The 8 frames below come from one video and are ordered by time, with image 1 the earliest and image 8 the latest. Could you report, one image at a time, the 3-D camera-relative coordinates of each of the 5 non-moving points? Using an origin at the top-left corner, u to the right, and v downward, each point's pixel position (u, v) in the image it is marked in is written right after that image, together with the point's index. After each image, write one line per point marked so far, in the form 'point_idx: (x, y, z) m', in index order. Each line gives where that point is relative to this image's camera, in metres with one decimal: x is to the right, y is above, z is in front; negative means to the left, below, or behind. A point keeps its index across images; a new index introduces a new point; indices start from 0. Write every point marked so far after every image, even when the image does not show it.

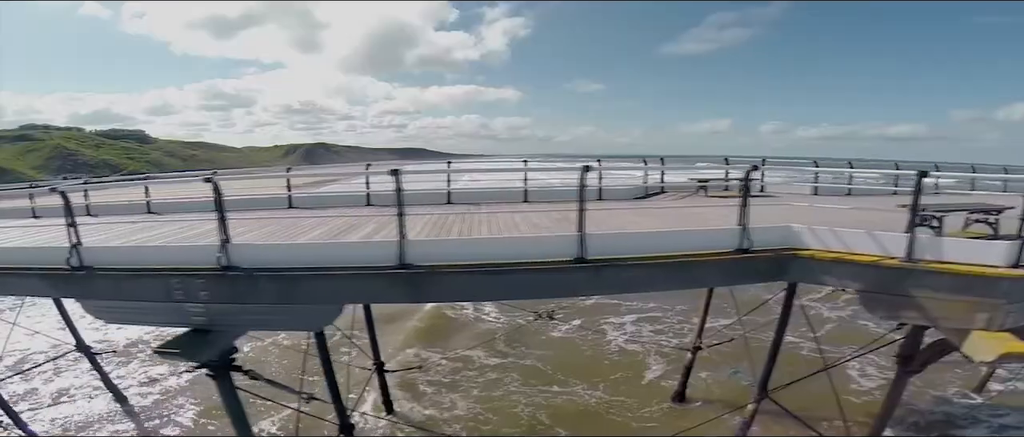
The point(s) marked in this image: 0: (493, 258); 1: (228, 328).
0: (-0.2, -0.3, +4.5) m
1: (-3.5, -1.2, +5.9) m
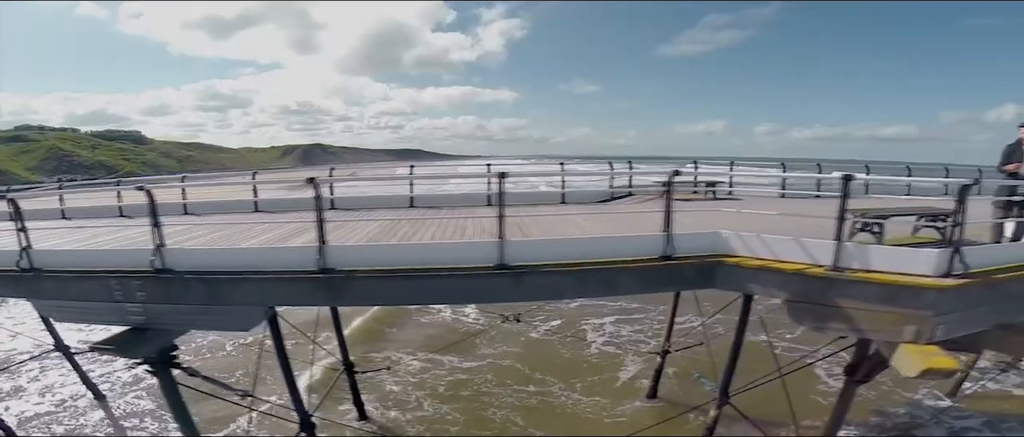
0: (-1.0, -0.4, +4.6) m
1: (-4.2, -1.2, +6.0) m
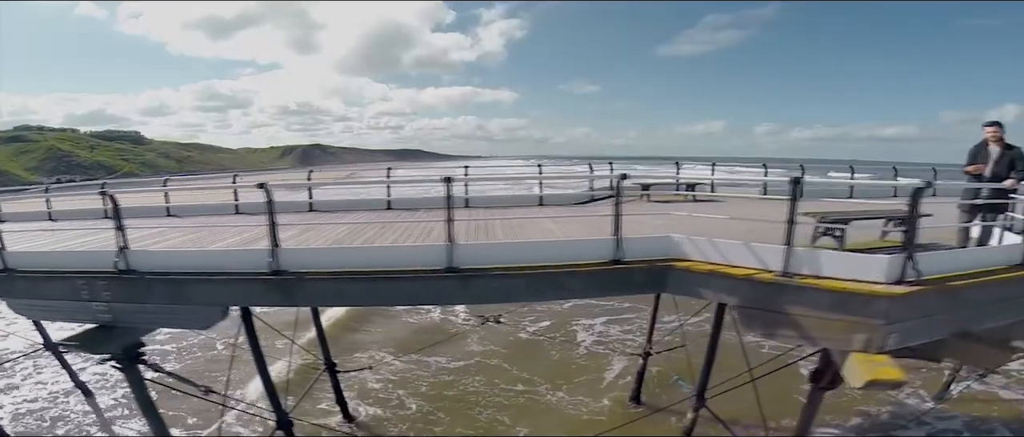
0: (-1.4, -0.4, +4.7) m
1: (-4.7, -1.3, +6.0) m
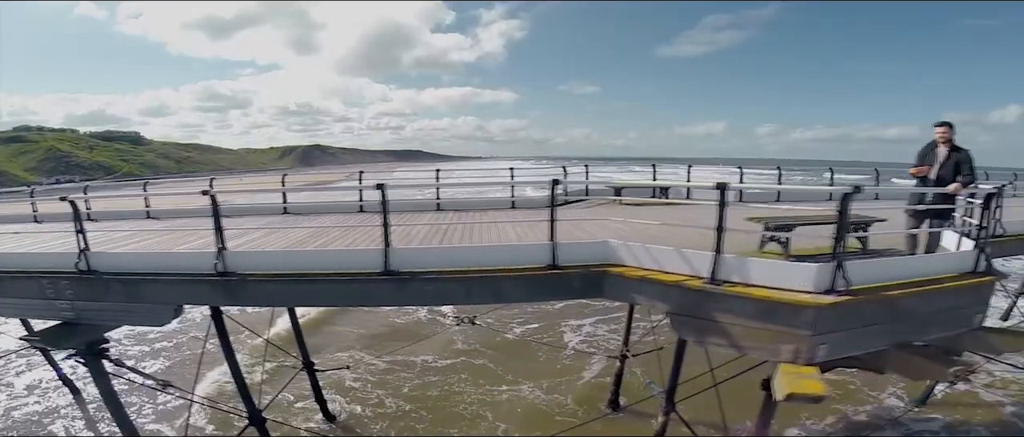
0: (-2.0, -0.5, +4.8) m
1: (-5.3, -1.3, +6.2) m
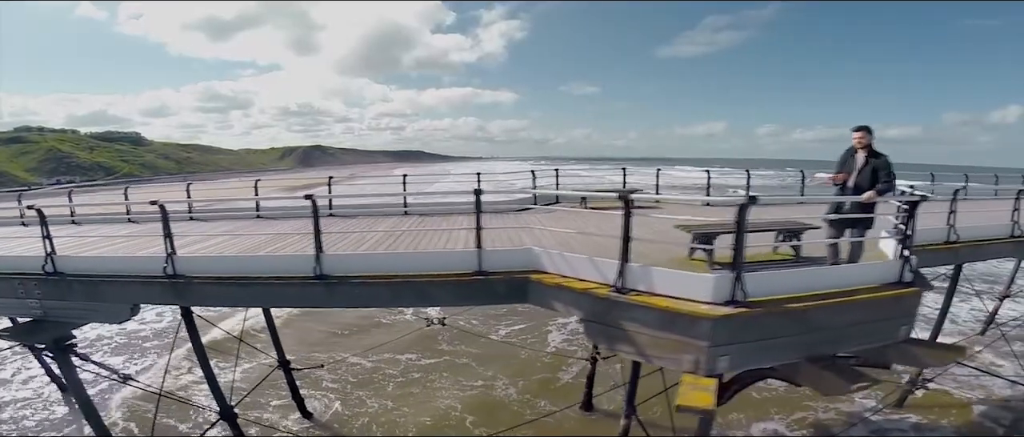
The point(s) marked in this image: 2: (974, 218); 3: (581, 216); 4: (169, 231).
0: (-2.8, -0.5, +5.2) m
1: (-6.0, -1.4, +6.5) m
2: (+10.4, 0.0, +11.0) m
3: (+1.3, 0.0, +10.0) m
4: (-3.7, -0.1, +5.3) m
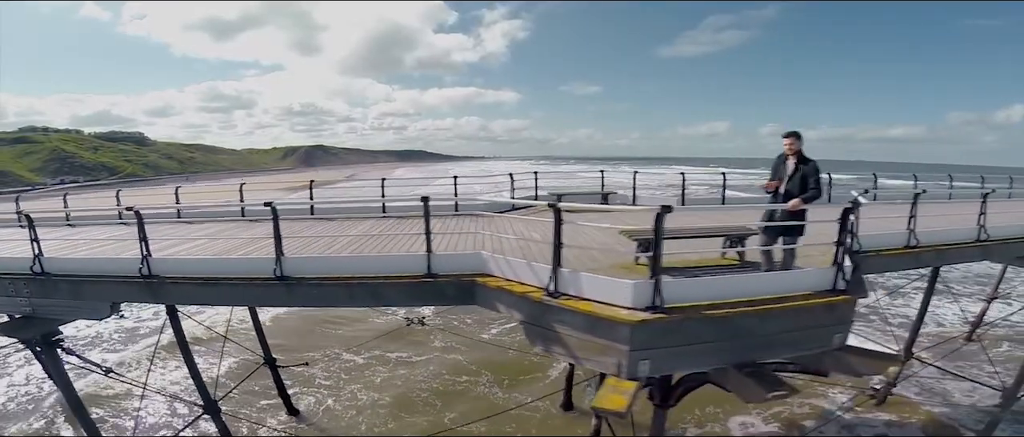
0: (-3.3, -0.6, +5.6) m
1: (-6.6, -1.4, +7.0) m
2: (+9.9, -0.1, +11.4) m
3: (+0.8, 0.0, +10.3) m
4: (-4.3, -0.2, +5.7) m
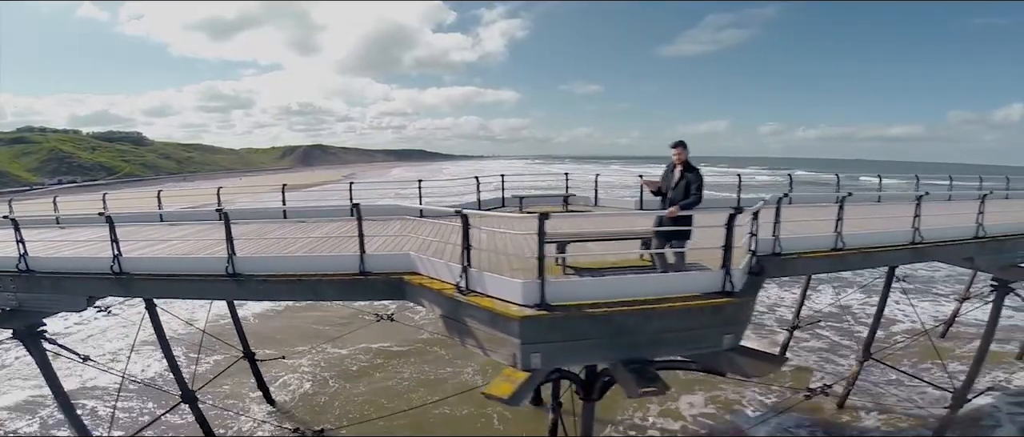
0: (-4.3, -0.7, +6.3) m
1: (-7.5, -1.5, +7.7) m
2: (+8.9, -0.1, +12.1) m
3: (-0.2, -0.1, +11.1) m
4: (-5.2, -0.2, +6.5) m
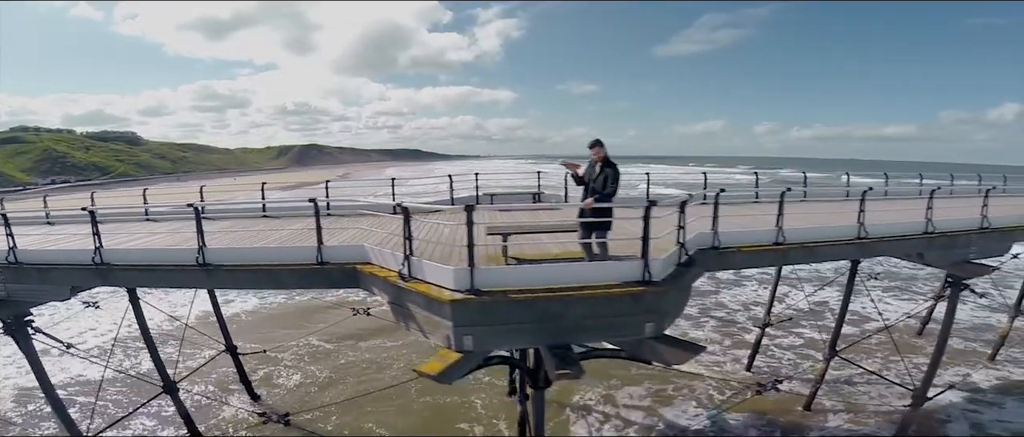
0: (-5.0, -0.6, +6.9) m
1: (-8.3, -1.4, +8.3) m
2: (+8.1, 0.0, +12.8) m
3: (-1.0, 0.0, +11.8) m
4: (-6.0, -0.2, +7.1) m
